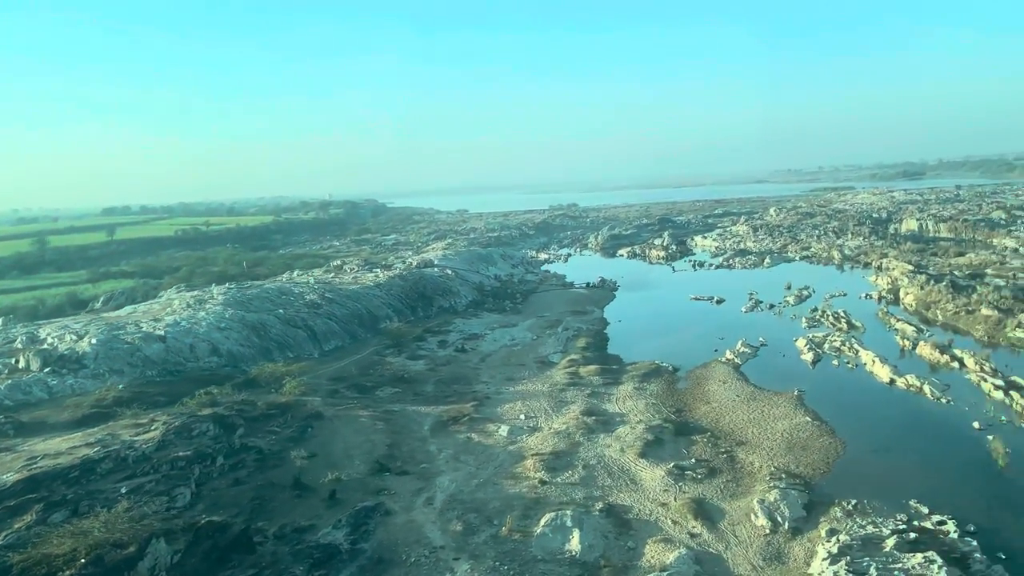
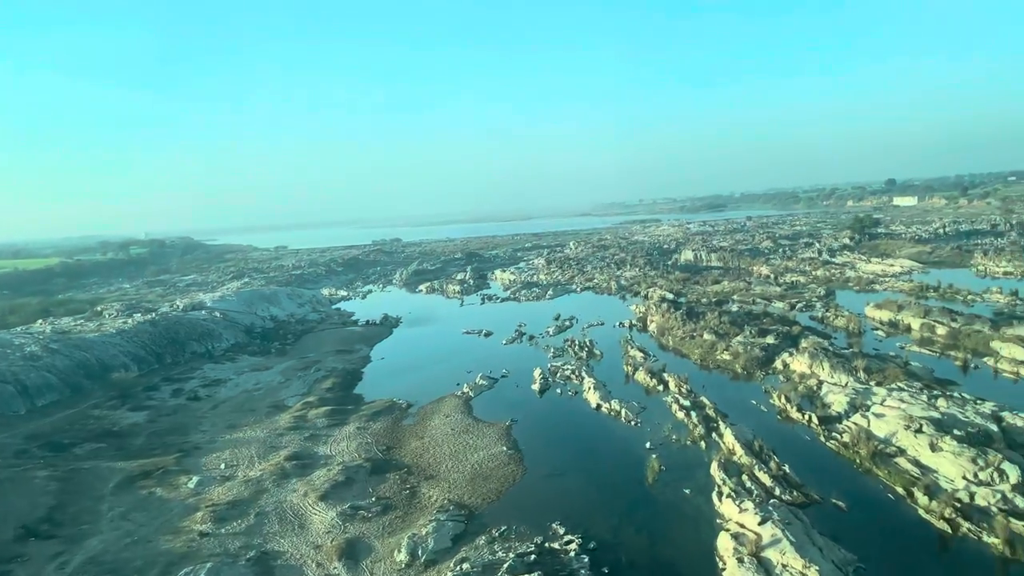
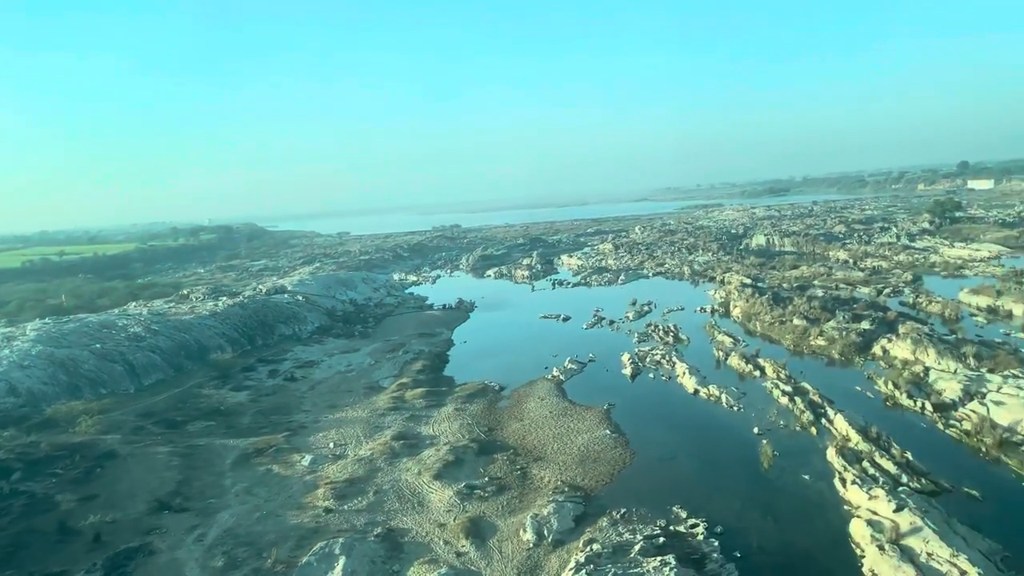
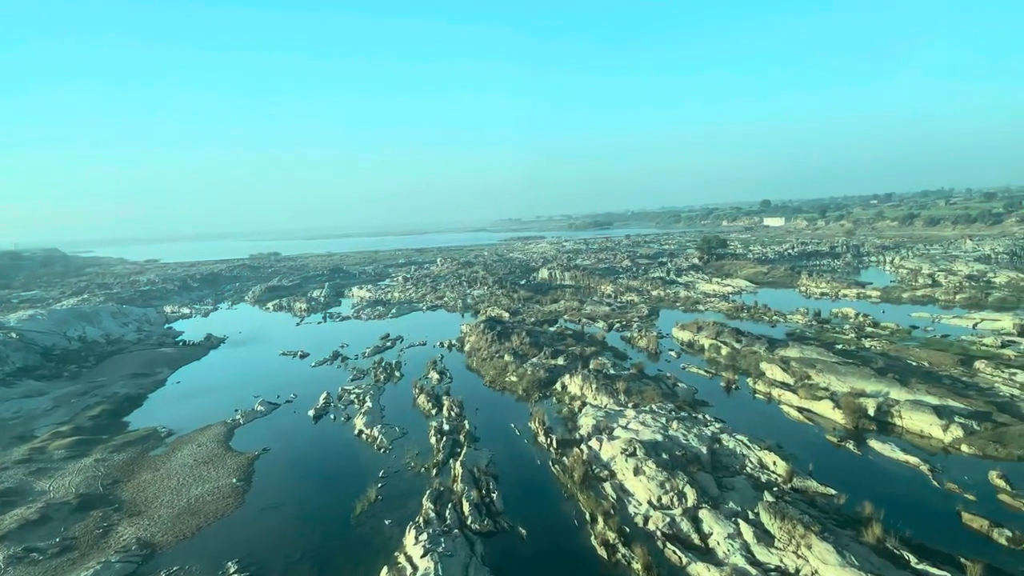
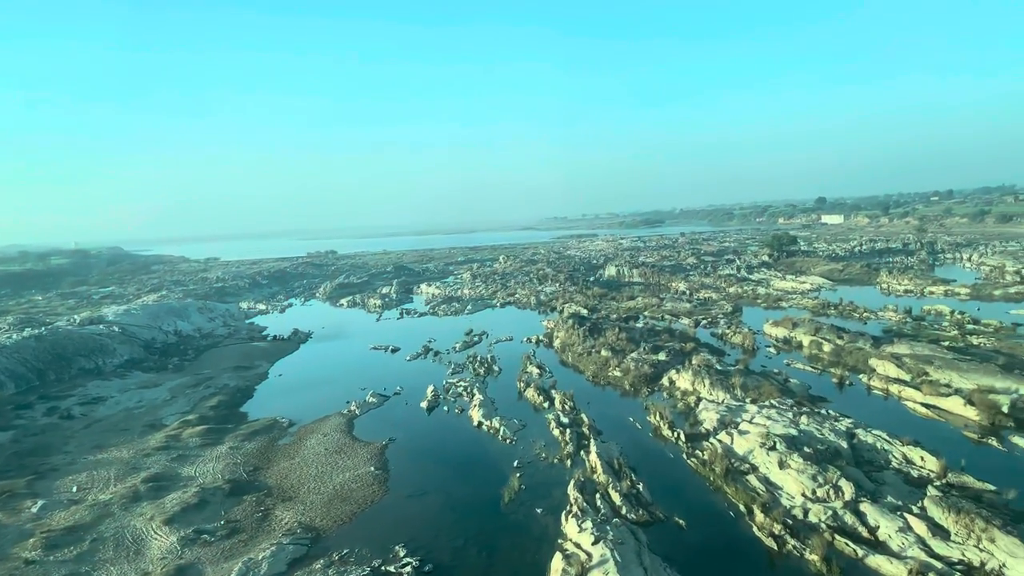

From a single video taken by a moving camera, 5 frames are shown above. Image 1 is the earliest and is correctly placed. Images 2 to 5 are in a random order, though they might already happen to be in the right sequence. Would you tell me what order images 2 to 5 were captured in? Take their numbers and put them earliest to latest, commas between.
3, 2, 5, 4
